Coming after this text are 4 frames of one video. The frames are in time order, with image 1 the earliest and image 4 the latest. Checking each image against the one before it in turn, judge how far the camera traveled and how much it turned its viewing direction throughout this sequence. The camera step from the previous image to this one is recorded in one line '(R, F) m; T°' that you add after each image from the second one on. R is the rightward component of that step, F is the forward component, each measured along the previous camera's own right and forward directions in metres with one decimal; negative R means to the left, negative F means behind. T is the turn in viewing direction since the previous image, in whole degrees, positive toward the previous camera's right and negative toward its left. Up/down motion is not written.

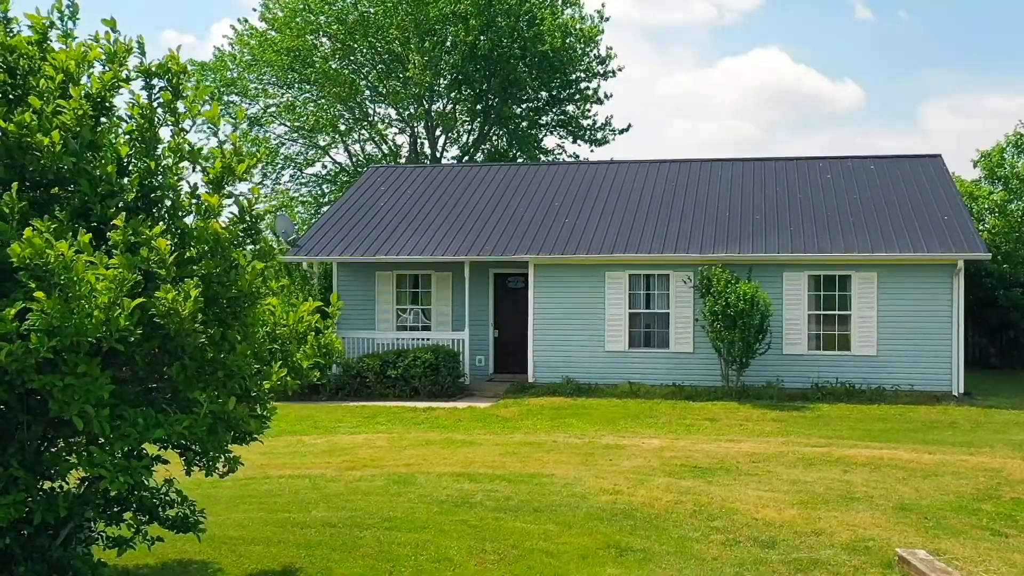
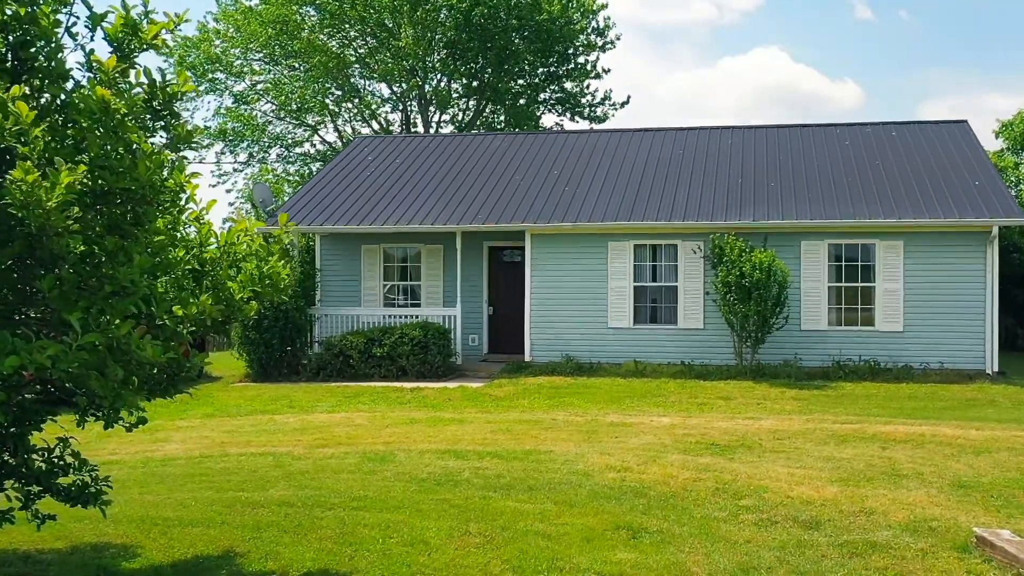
(+0.1, +1.4) m; 0°
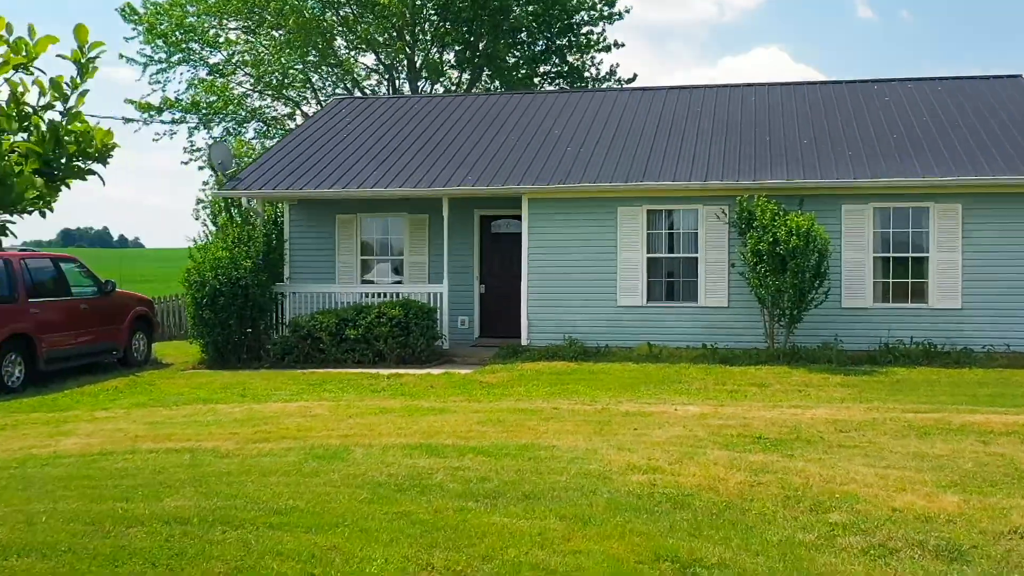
(+0.1, +2.3) m; 0°
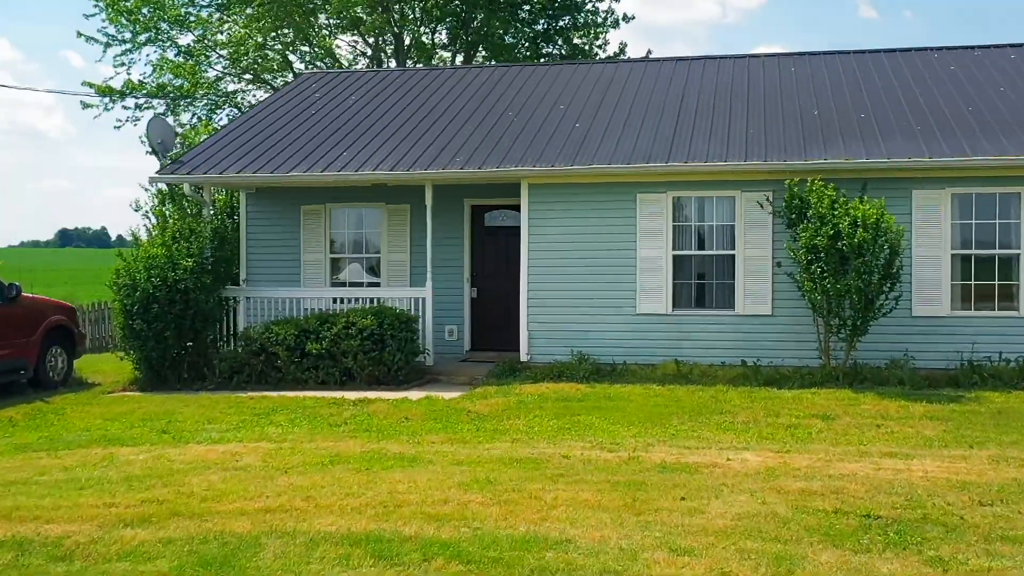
(0.0, +2.6) m; 0°
